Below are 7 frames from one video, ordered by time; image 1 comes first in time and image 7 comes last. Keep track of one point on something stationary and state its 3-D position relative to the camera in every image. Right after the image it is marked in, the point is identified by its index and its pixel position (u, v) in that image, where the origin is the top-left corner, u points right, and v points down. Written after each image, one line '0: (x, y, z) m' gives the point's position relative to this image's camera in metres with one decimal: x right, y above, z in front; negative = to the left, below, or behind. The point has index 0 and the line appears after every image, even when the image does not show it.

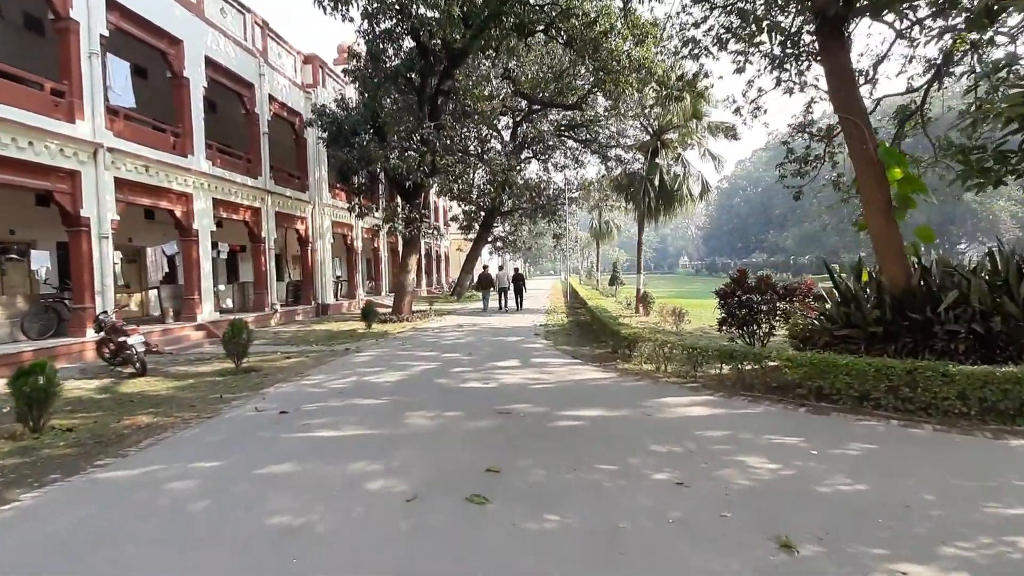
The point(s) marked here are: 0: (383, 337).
0: (-3.3, -1.2, +12.6) m
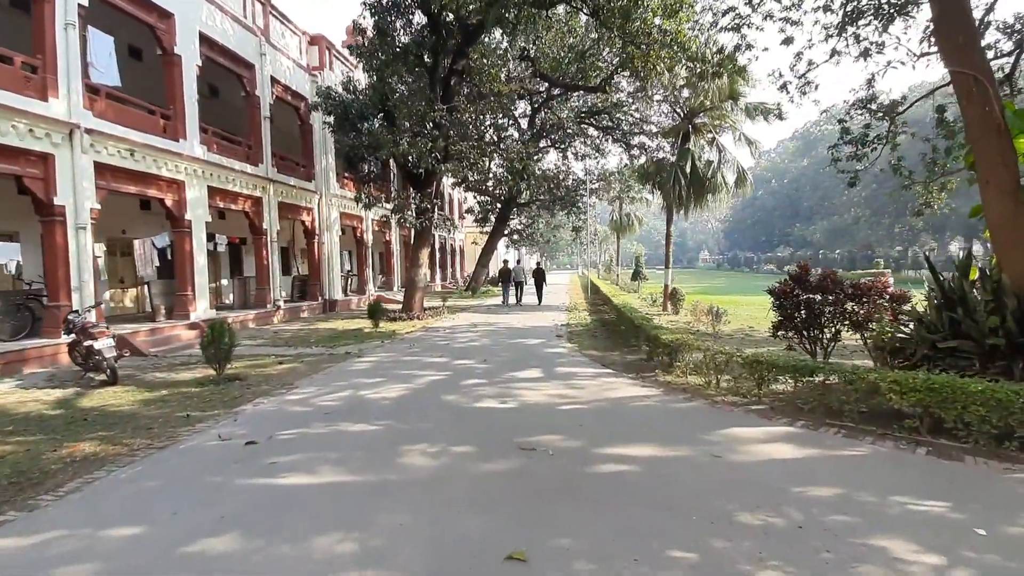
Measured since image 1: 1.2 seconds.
0: (-2.8, -1.2, +11.5) m
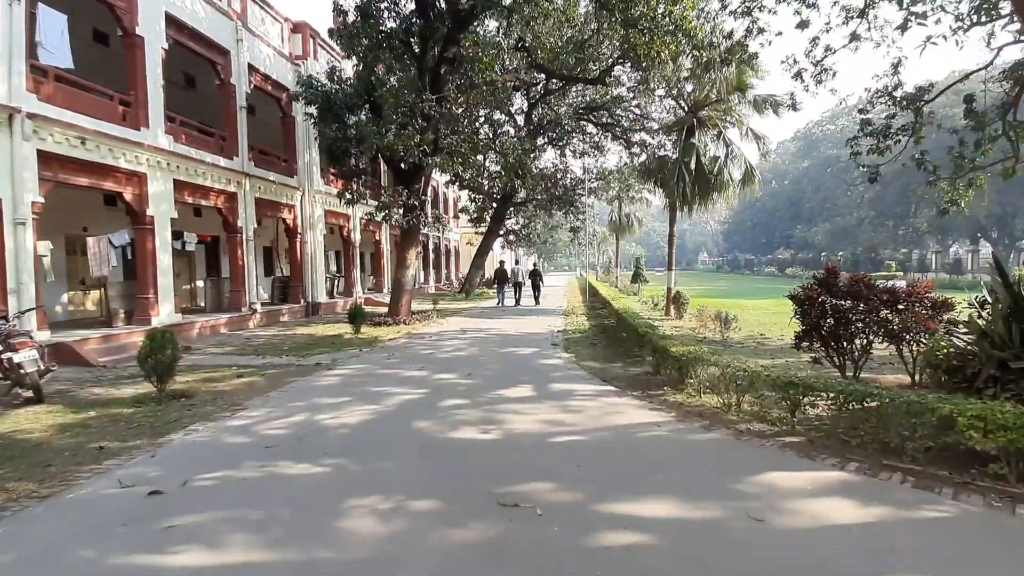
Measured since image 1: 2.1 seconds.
0: (-3.0, -1.2, +10.5) m
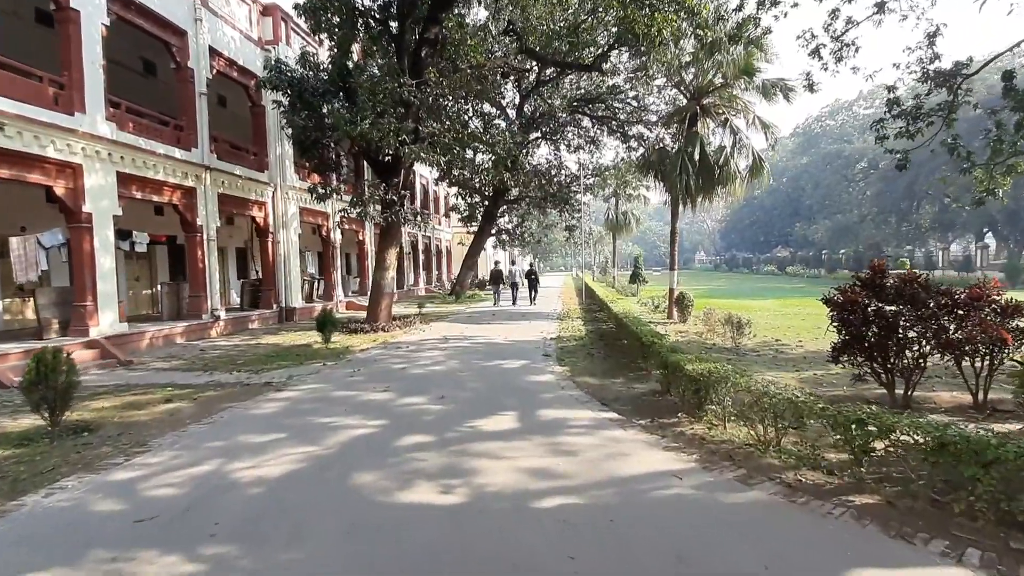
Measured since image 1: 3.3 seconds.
0: (-3.2, -1.3, +9.3) m
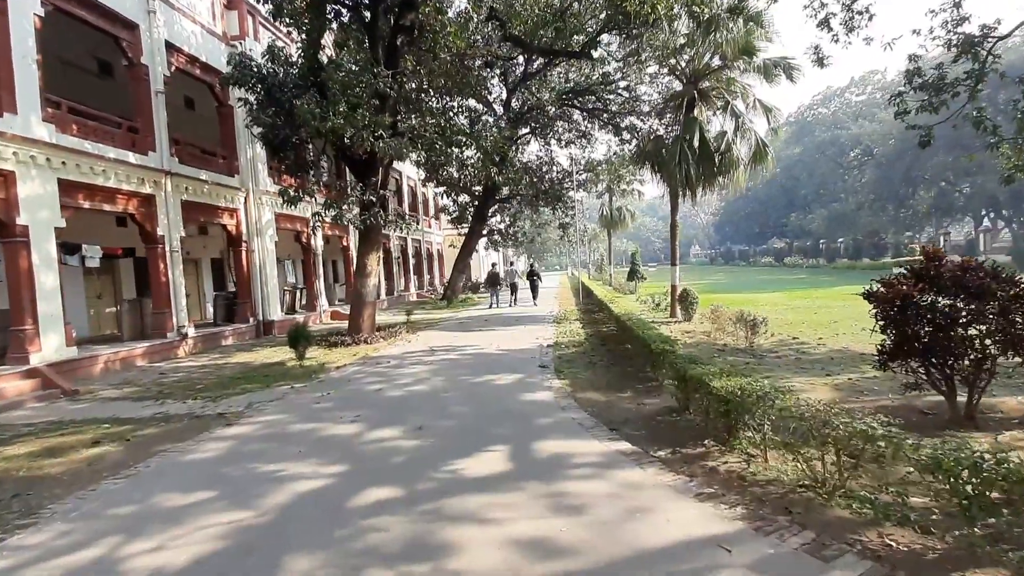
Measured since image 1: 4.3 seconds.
0: (-3.4, -1.5, +8.3) m
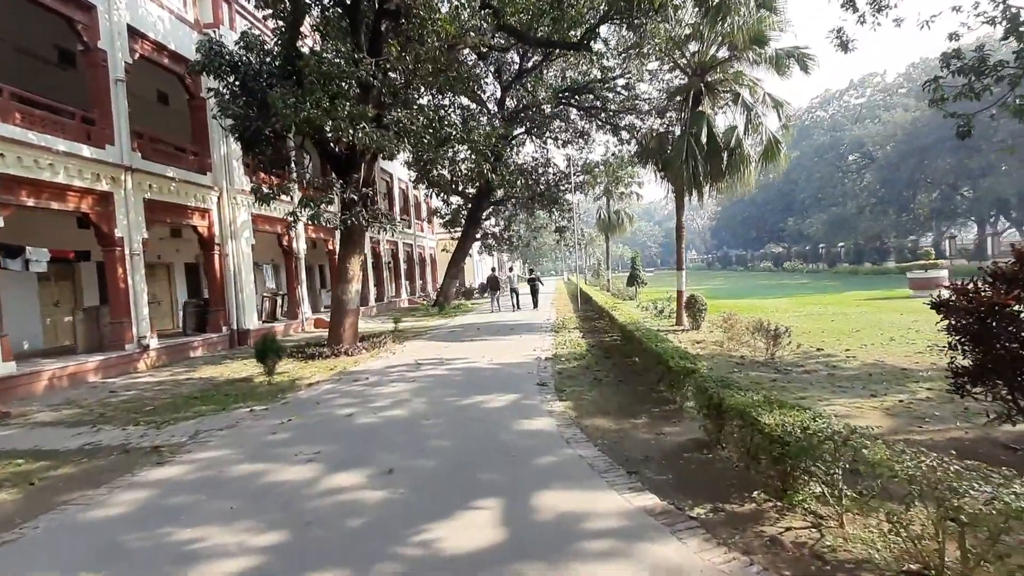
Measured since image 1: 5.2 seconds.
0: (-3.4, -1.6, +7.2) m
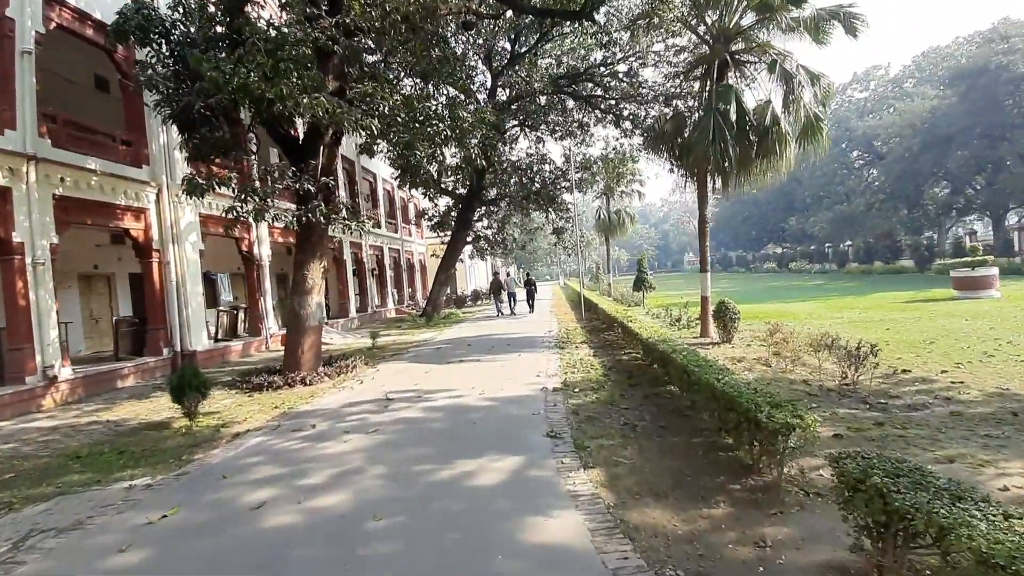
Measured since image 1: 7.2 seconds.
0: (-3.4, -1.8, +5.2) m
